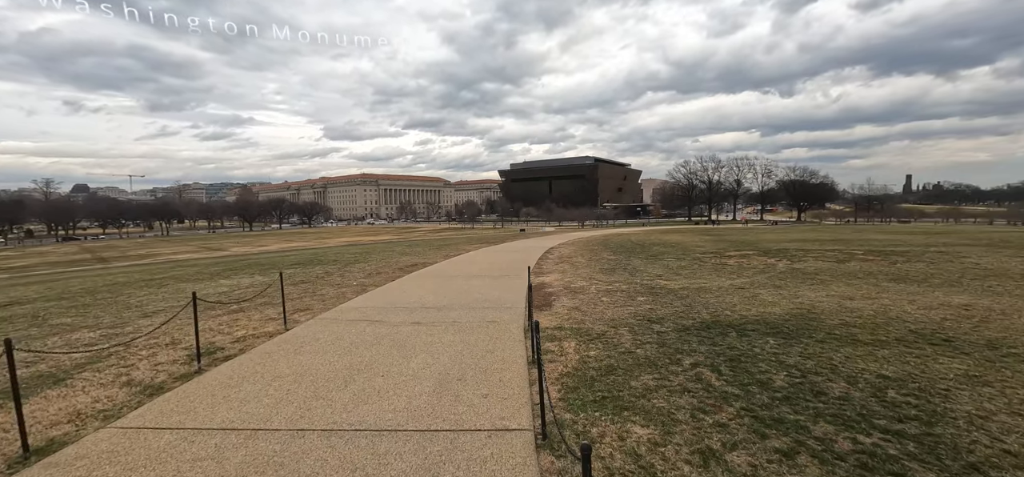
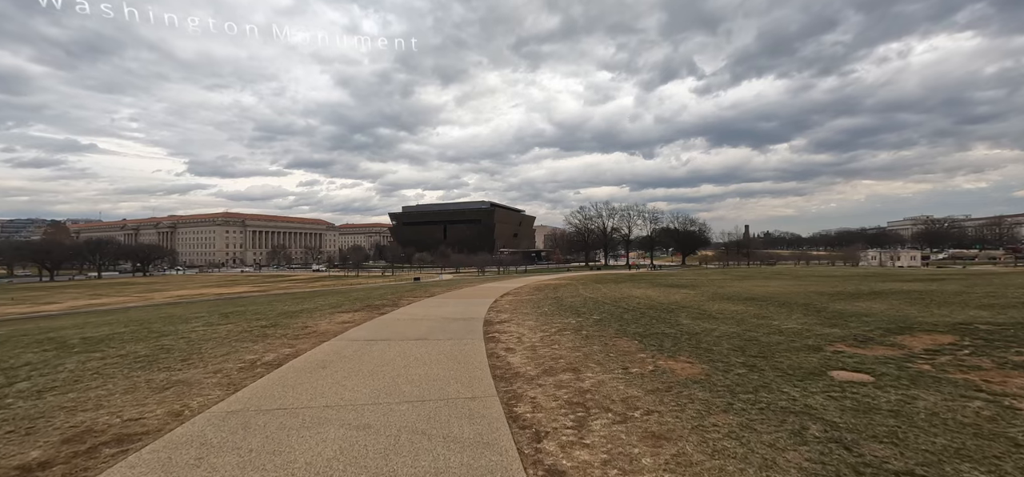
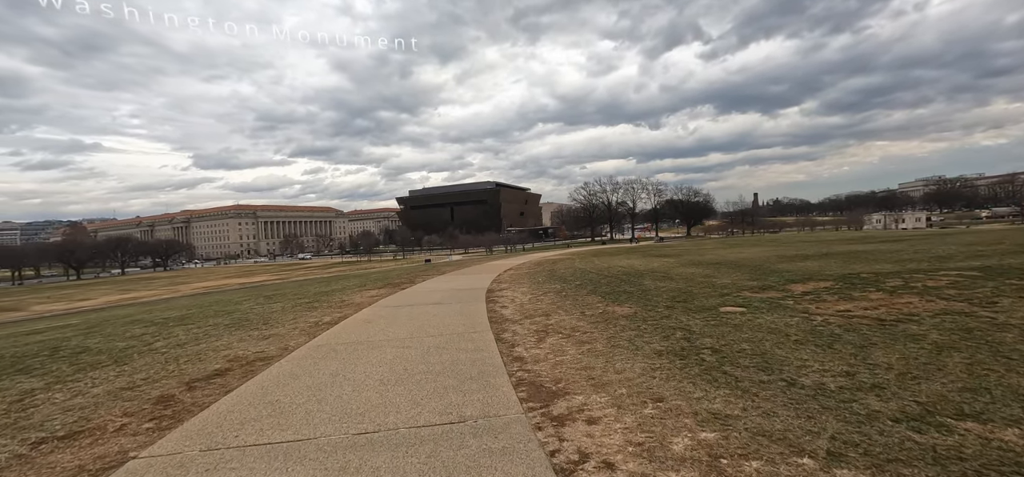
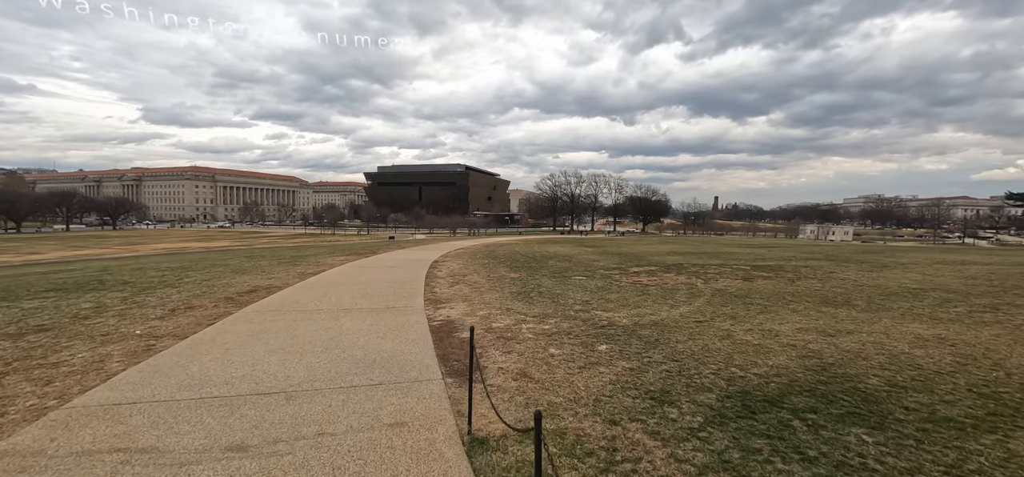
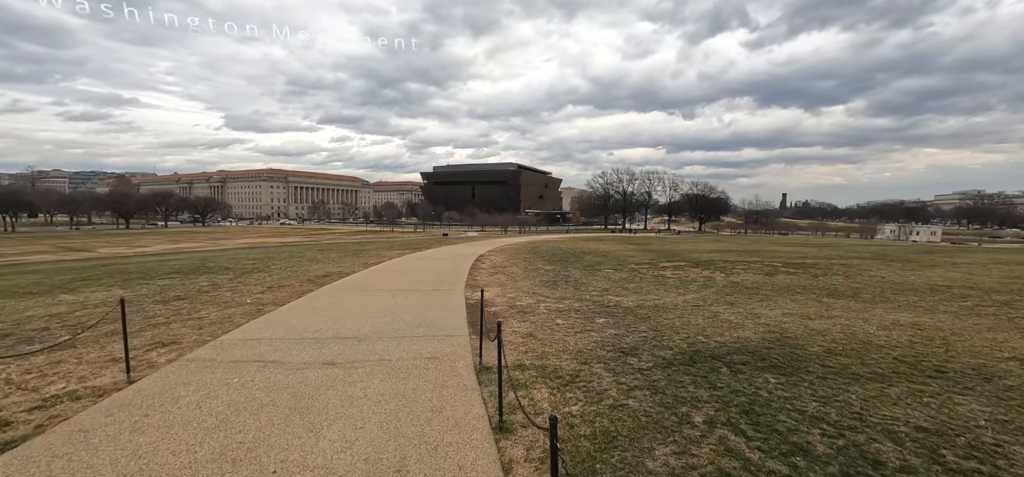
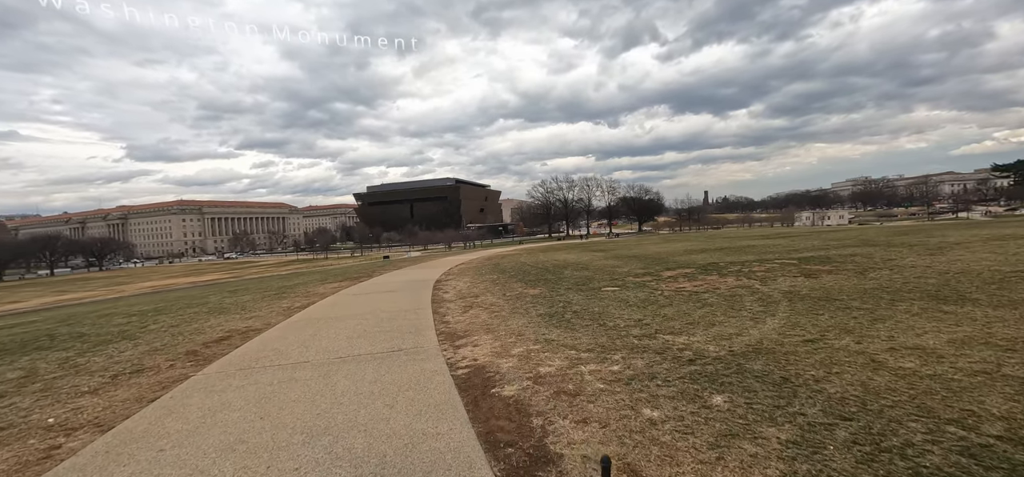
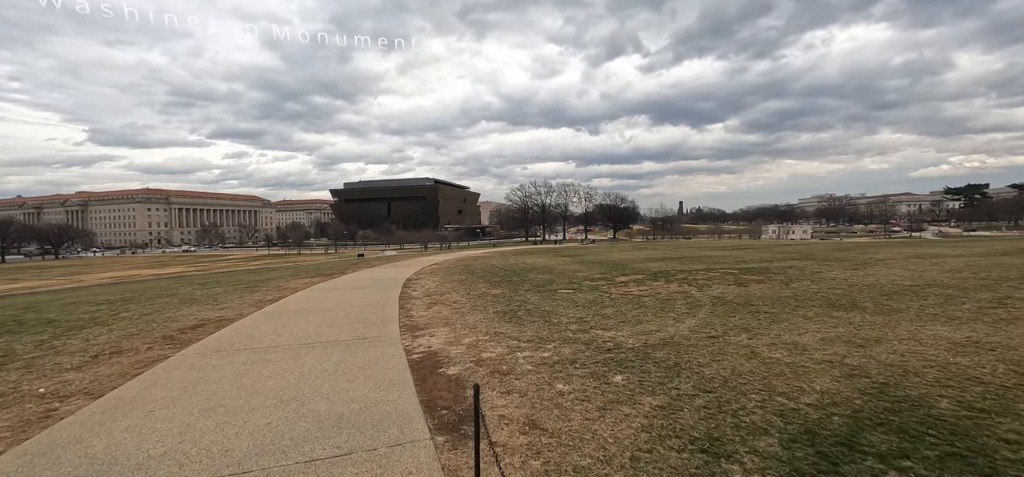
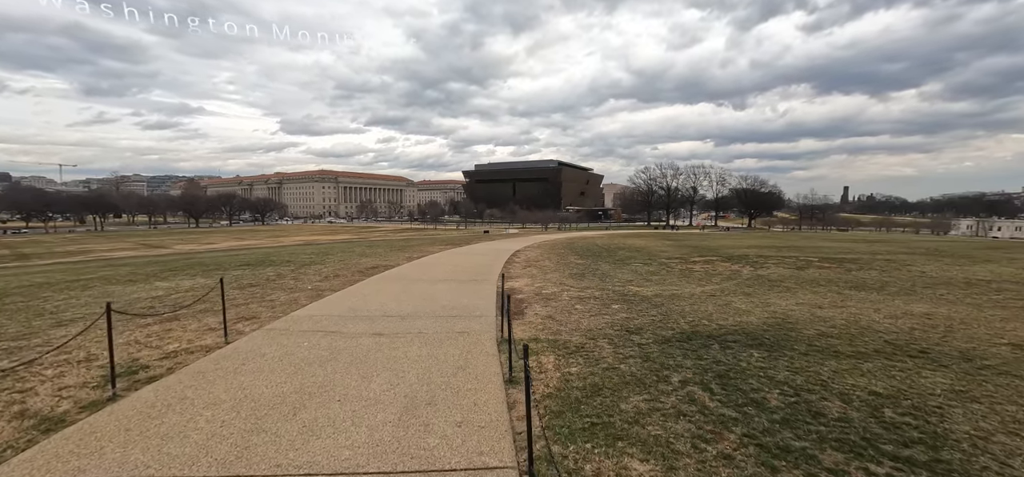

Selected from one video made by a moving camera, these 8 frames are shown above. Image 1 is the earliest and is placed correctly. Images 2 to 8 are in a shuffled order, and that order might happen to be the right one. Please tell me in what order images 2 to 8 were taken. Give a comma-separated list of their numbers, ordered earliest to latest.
8, 5, 4, 7, 6, 3, 2
